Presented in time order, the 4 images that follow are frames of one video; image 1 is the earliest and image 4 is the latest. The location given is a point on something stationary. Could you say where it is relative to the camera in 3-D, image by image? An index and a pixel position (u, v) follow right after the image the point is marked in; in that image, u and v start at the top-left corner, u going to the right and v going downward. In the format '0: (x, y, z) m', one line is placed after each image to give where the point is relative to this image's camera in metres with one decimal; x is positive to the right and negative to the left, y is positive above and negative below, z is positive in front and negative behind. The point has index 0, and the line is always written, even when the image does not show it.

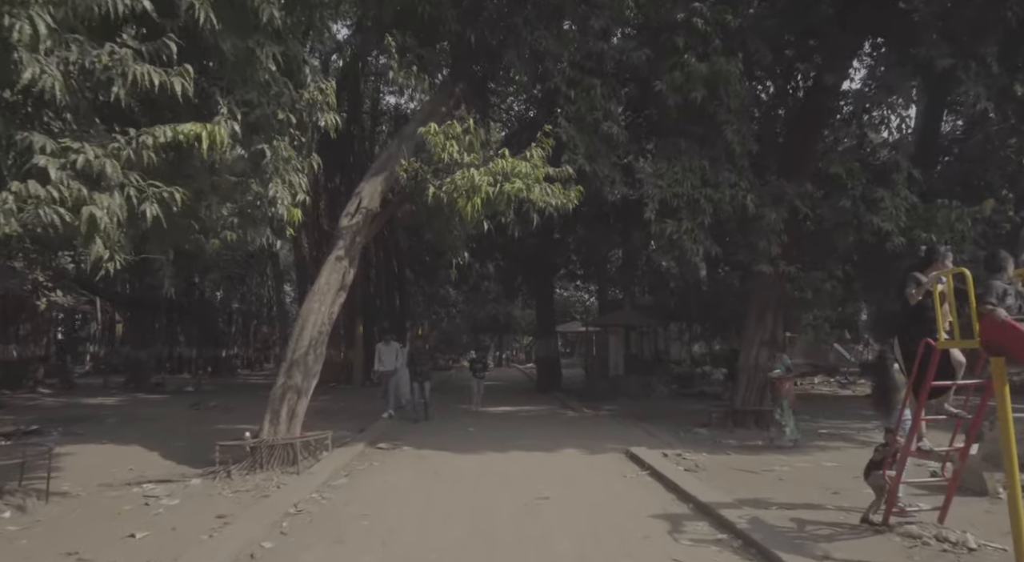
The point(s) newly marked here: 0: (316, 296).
0: (-2.9, -0.2, +9.9) m
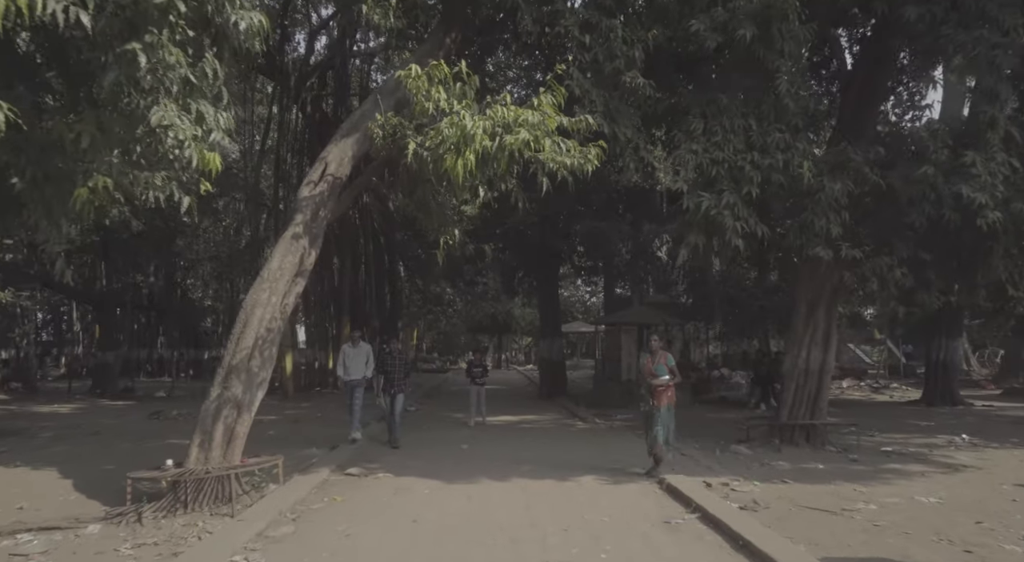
0: (-2.8, 0.0, +7.8) m
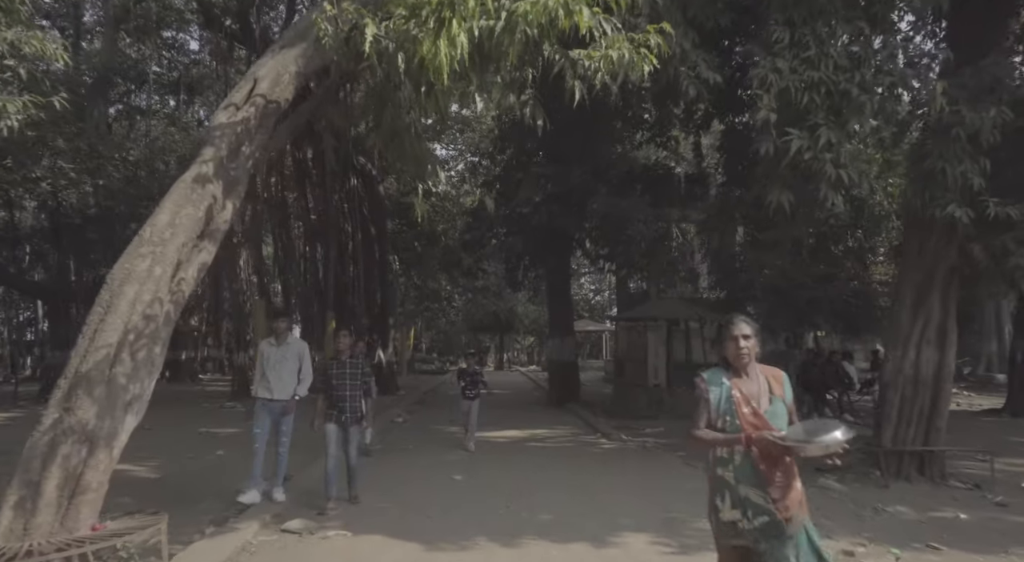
0: (-2.7, +0.3, +5.1) m
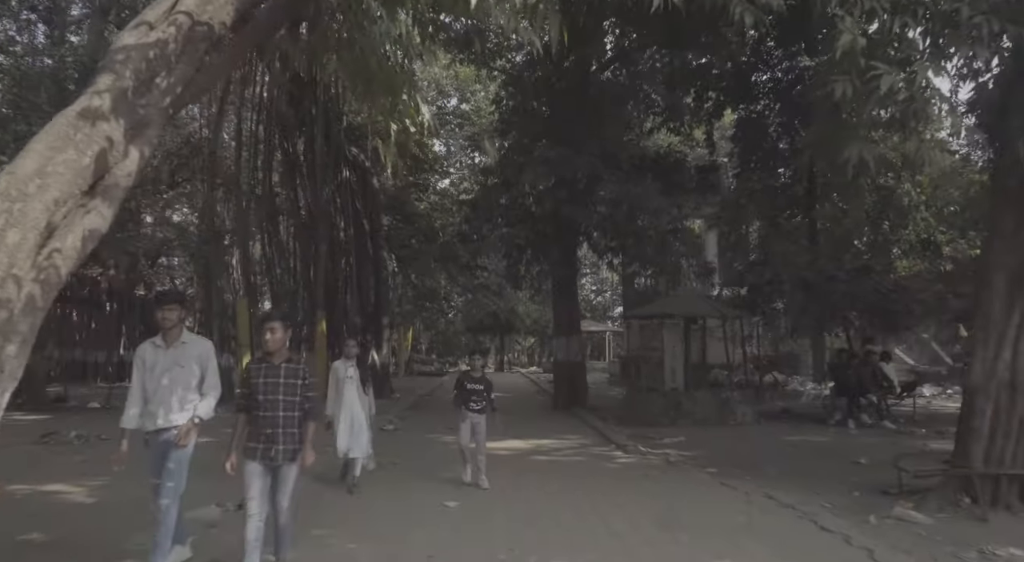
0: (-2.7, +0.4, +3.6) m
